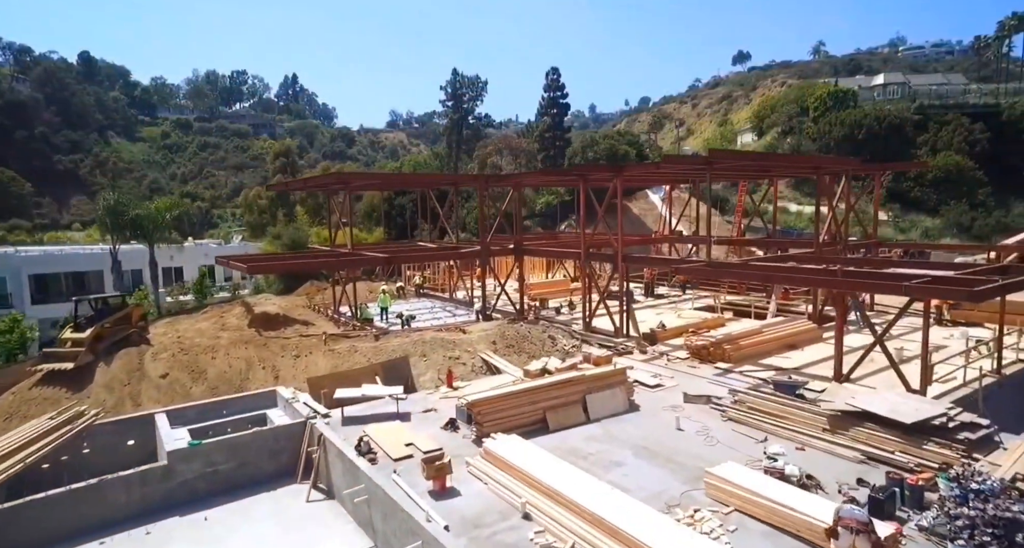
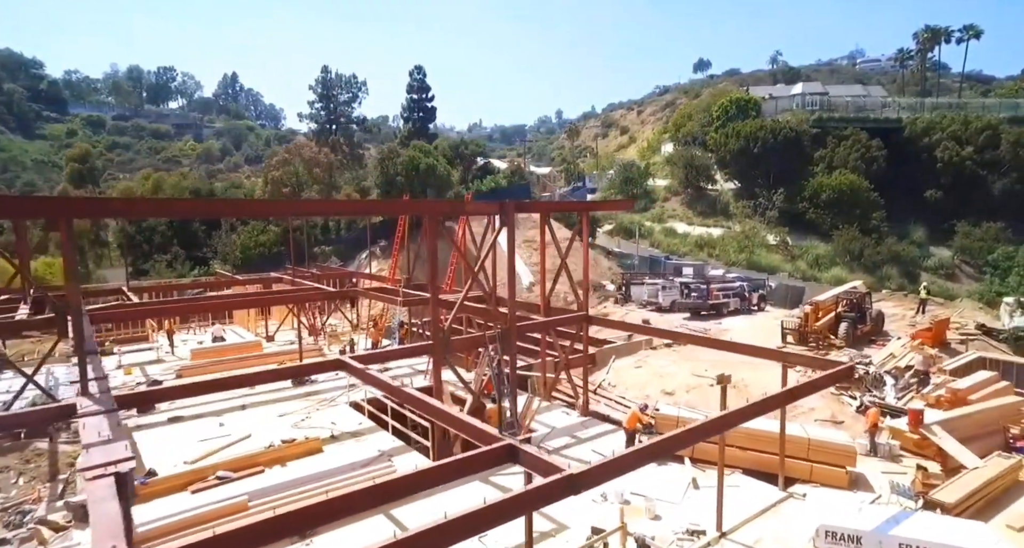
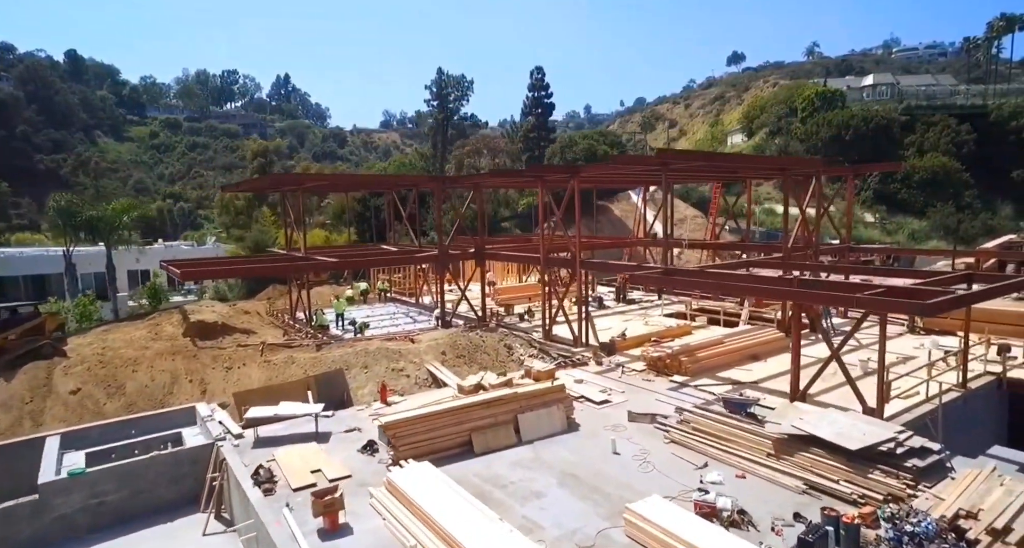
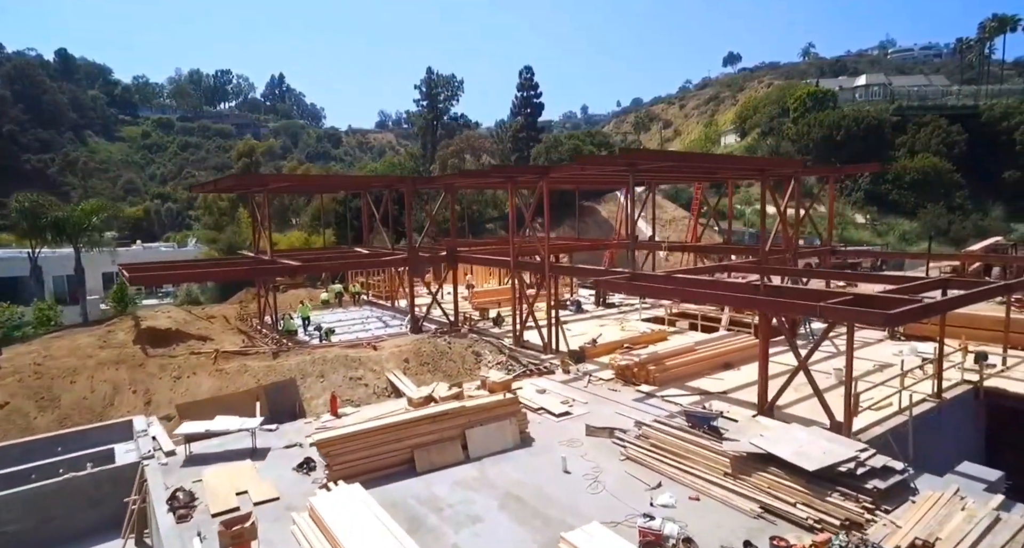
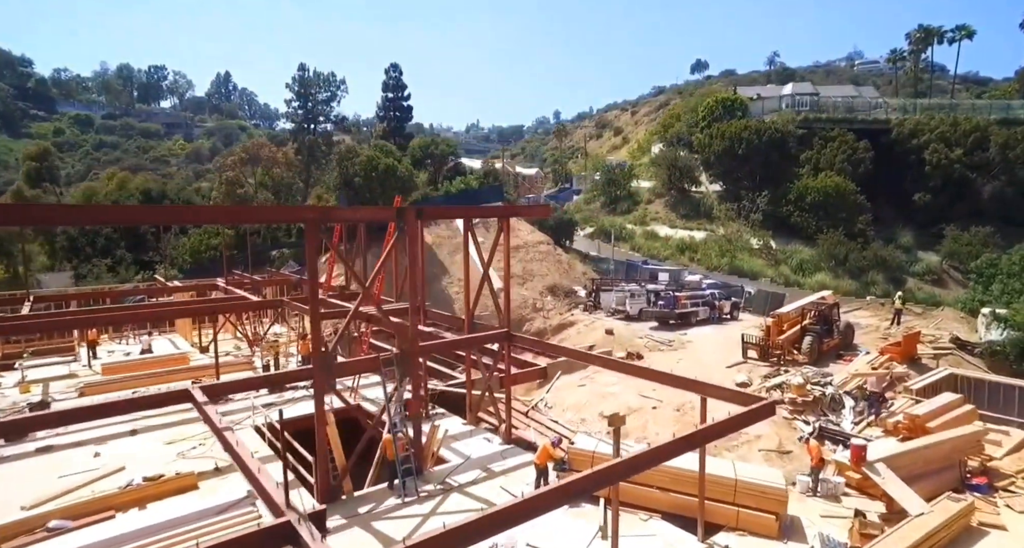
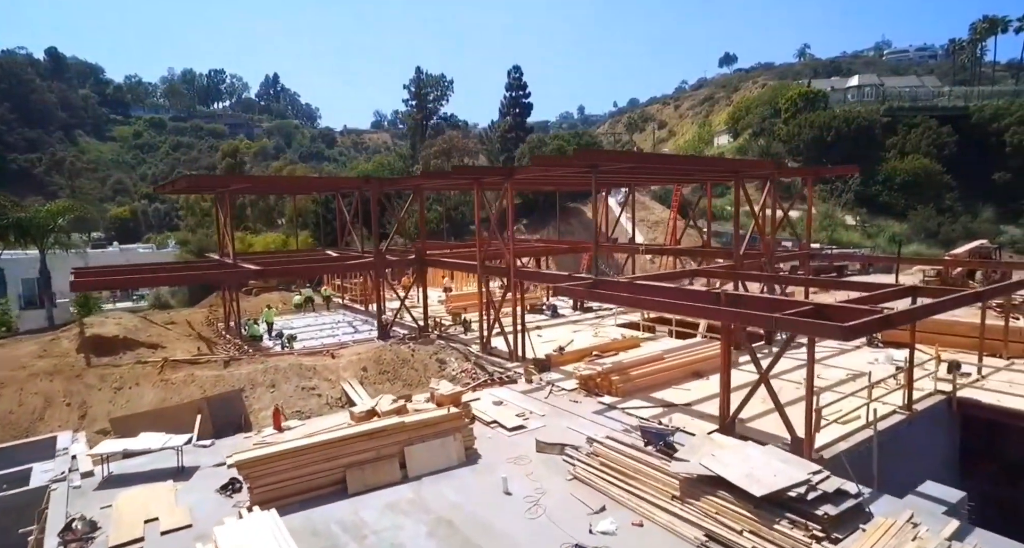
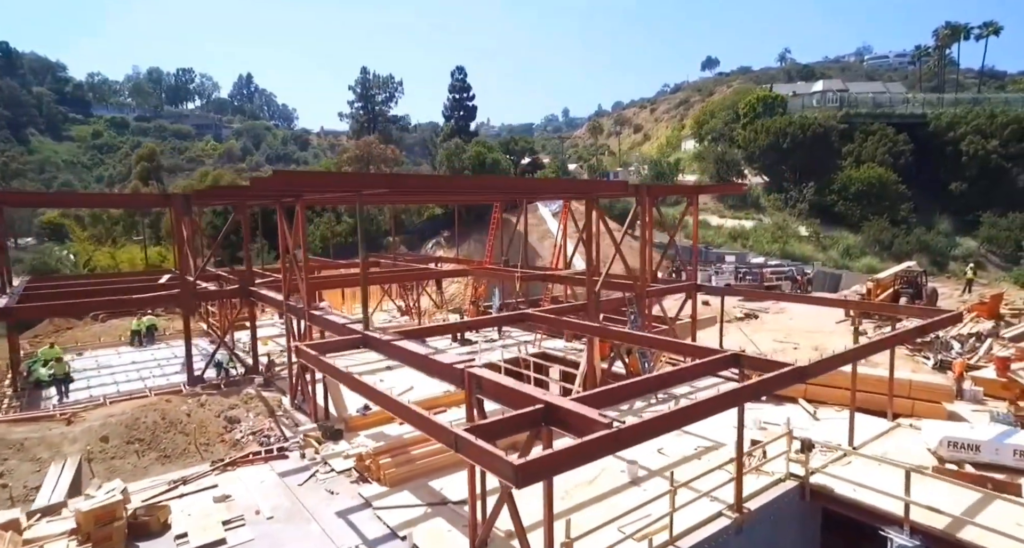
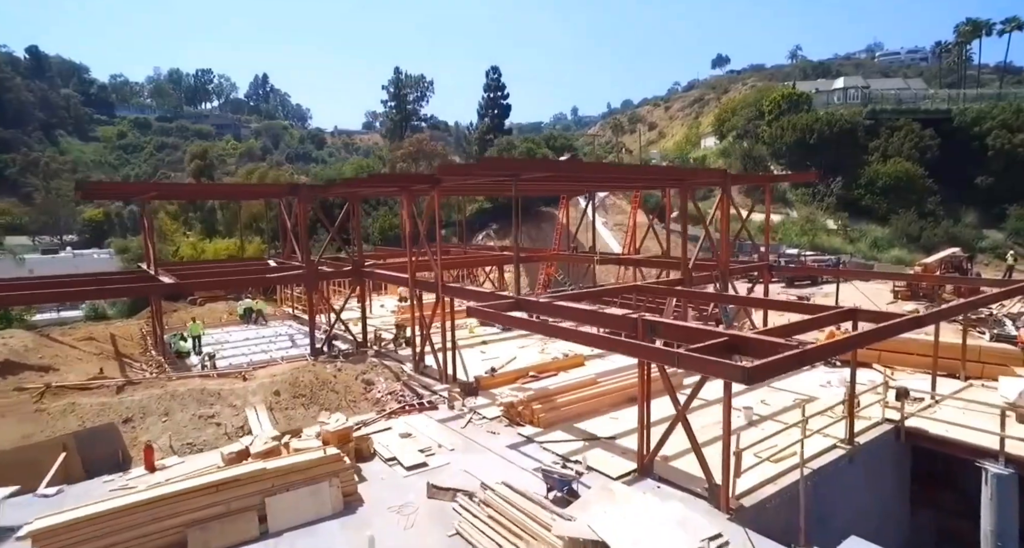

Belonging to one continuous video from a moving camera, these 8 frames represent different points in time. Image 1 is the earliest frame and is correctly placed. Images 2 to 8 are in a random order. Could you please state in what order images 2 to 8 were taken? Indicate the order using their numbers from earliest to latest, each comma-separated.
3, 4, 6, 8, 7, 2, 5
